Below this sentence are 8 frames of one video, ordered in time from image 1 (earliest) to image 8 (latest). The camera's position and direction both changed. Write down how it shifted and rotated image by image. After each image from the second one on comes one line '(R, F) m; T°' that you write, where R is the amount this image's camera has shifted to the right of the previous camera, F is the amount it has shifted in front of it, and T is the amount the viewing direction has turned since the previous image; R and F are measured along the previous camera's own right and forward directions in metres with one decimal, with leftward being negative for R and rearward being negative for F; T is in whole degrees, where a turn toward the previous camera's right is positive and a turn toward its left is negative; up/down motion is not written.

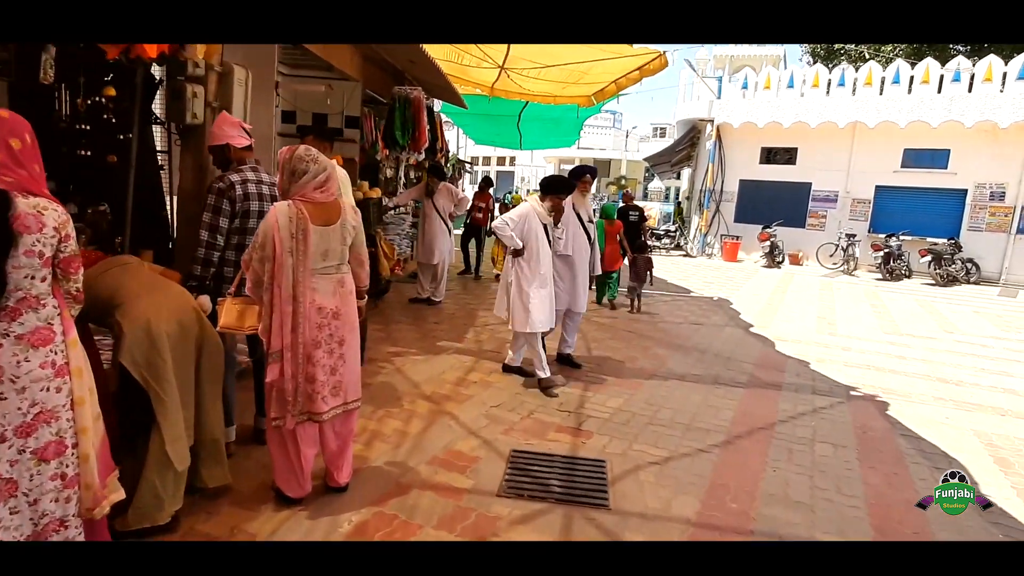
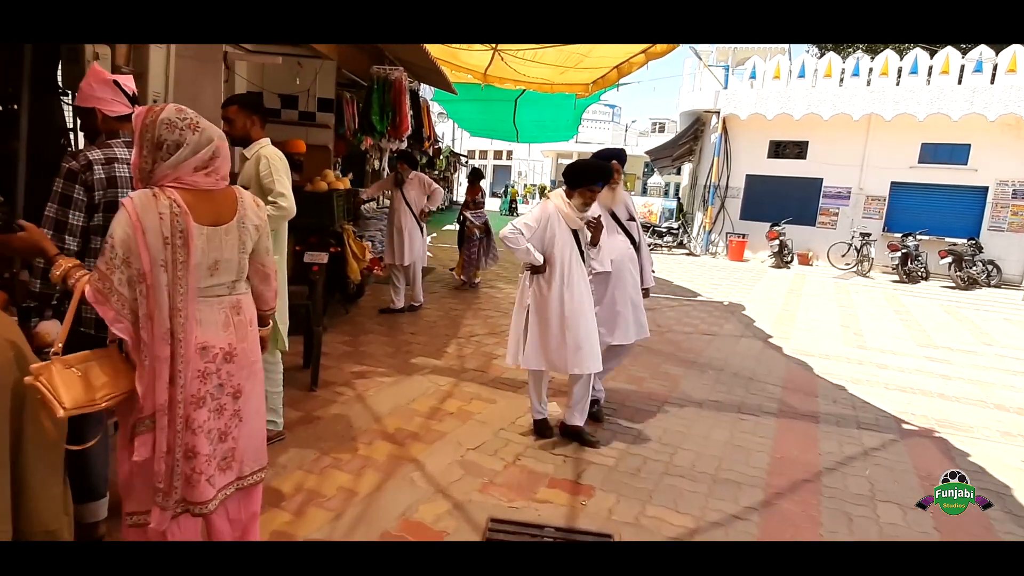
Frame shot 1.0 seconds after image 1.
(+0.1, +0.8) m; 0°
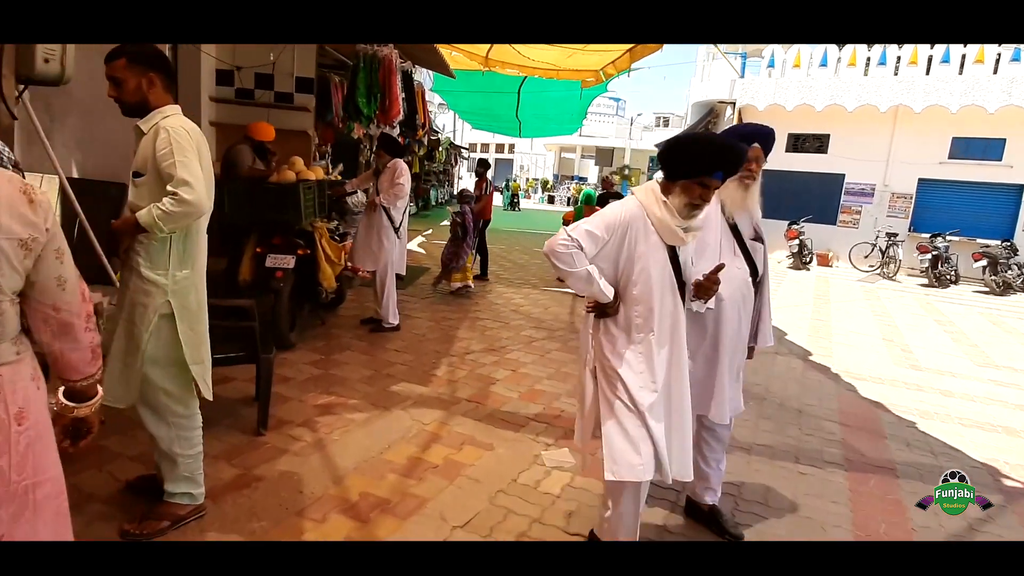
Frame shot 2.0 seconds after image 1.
(0.0, +0.9) m; 0°
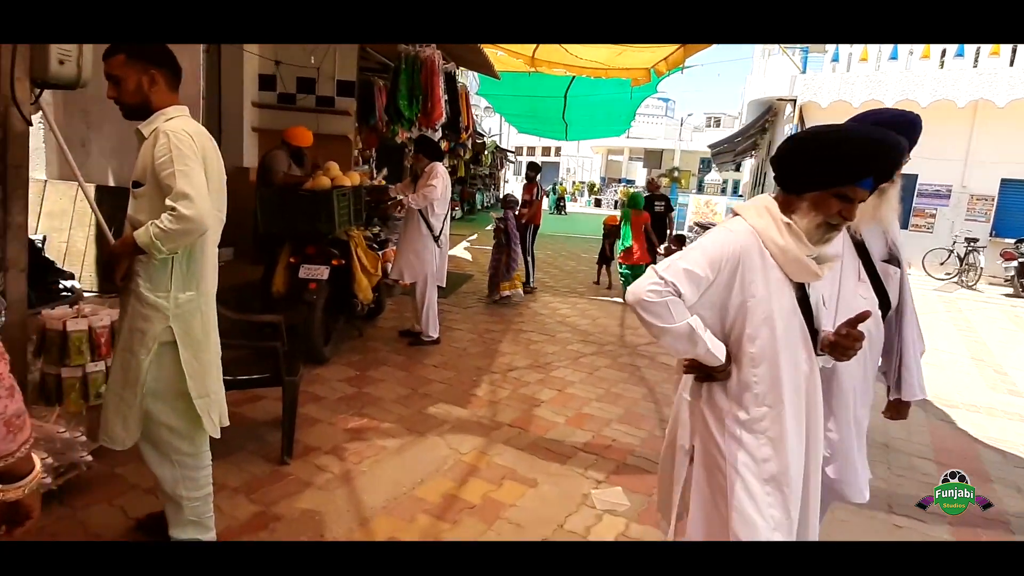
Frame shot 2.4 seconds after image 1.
(0.0, +0.3) m; -4°
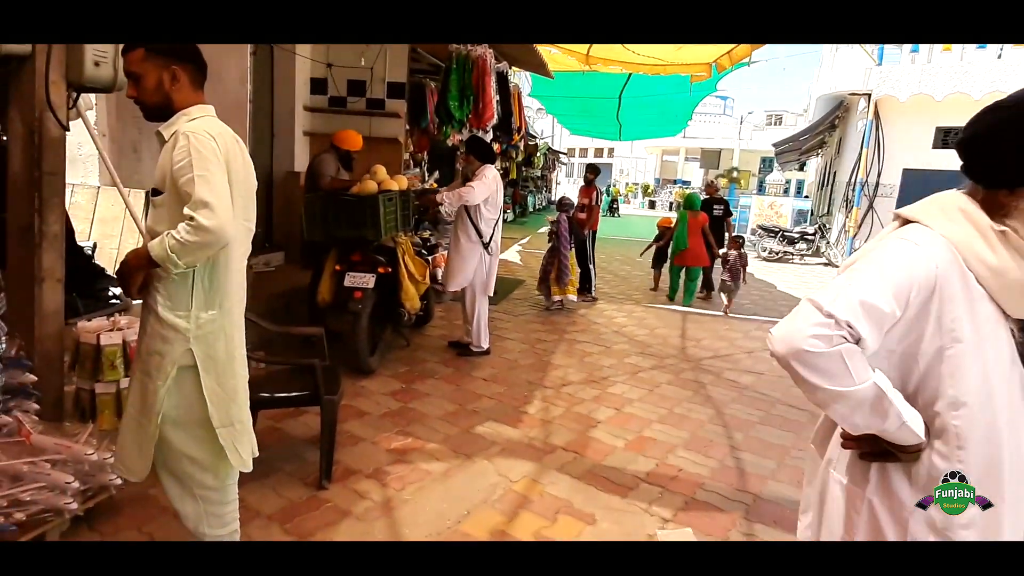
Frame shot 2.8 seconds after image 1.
(0.0, +0.3) m; -5°
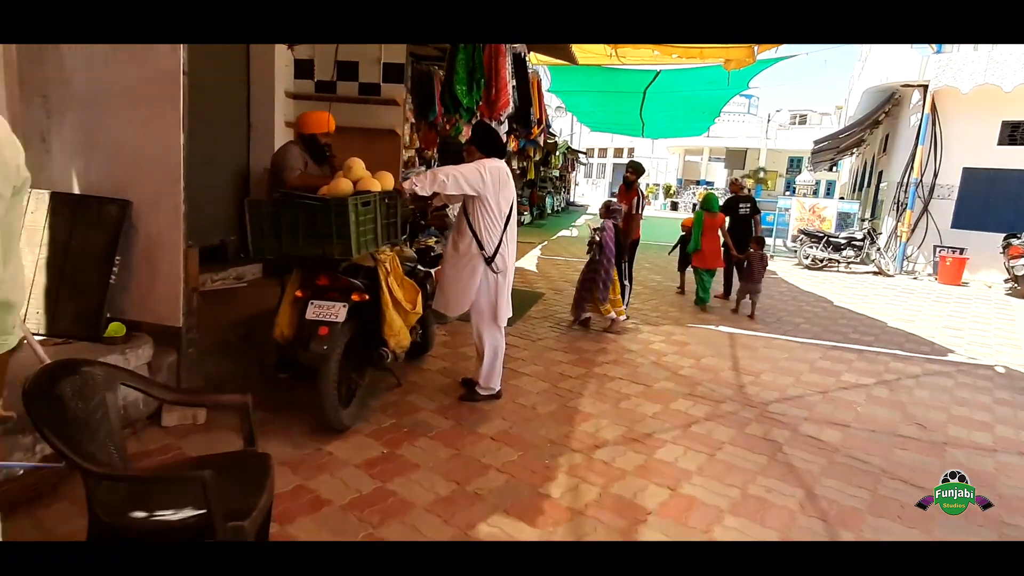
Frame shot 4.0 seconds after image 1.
(0.0, +1.1) m; -2°
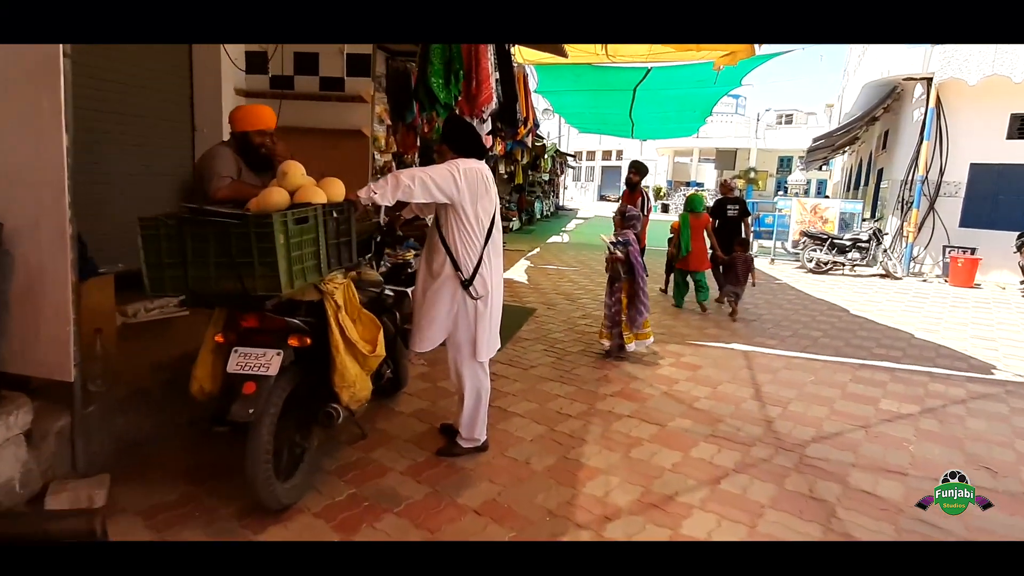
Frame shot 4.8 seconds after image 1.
(0.0, +0.7) m; +1°
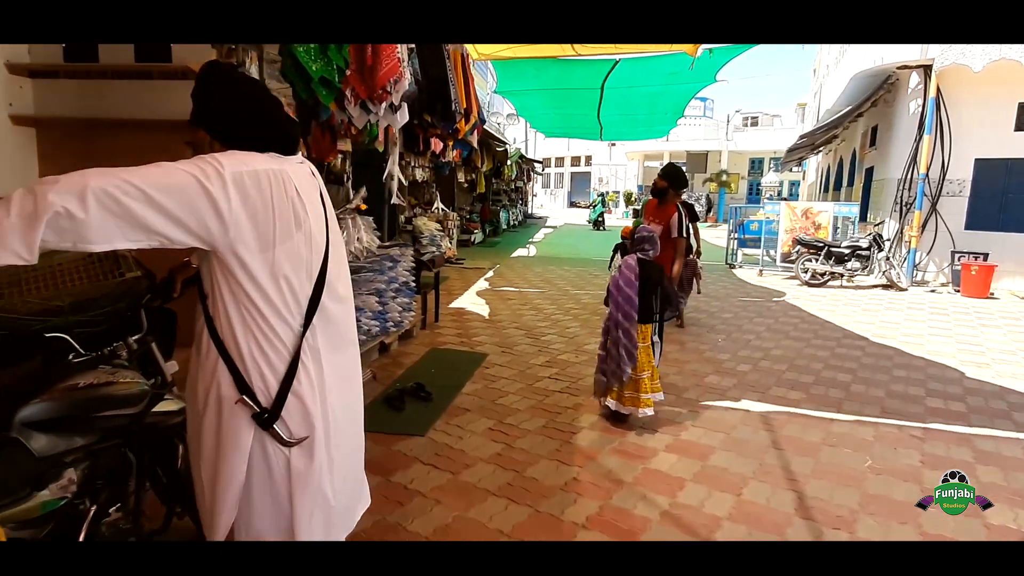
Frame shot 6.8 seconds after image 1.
(+0.3, +1.6) m; +3°
